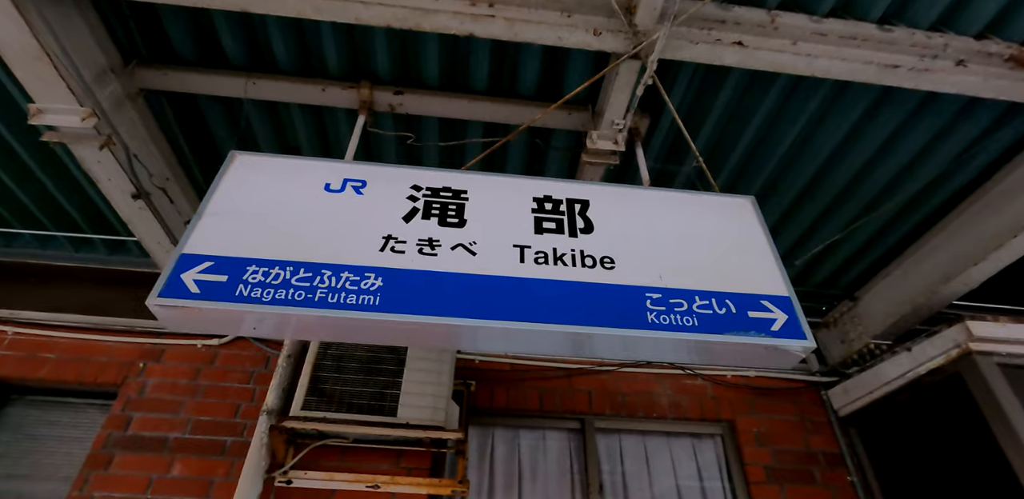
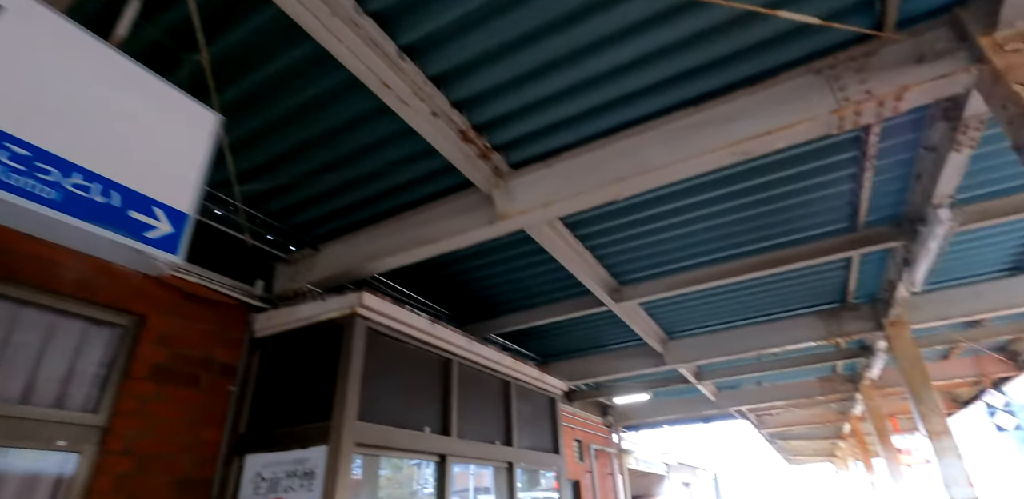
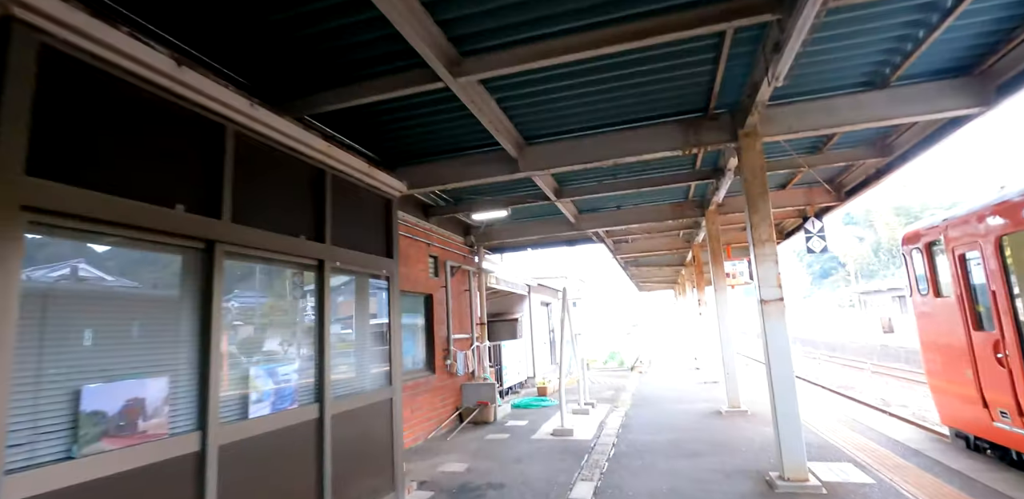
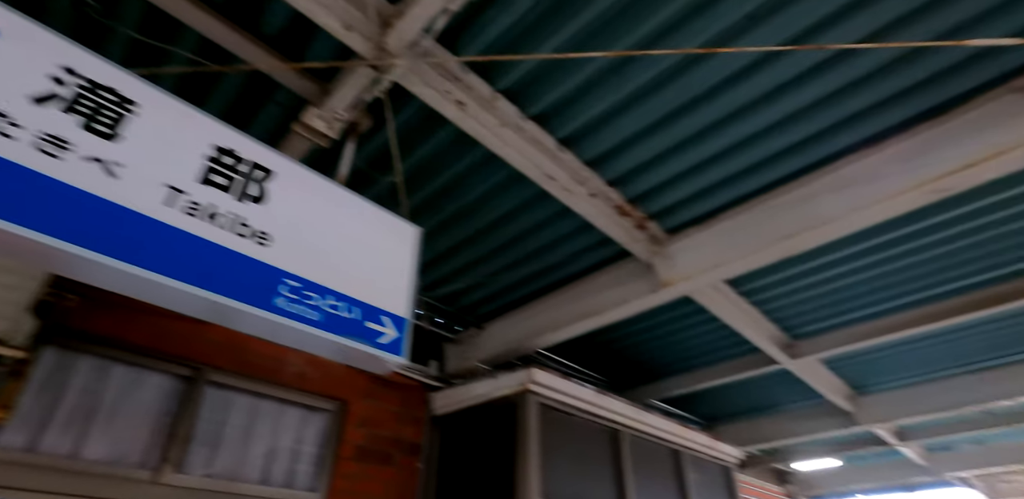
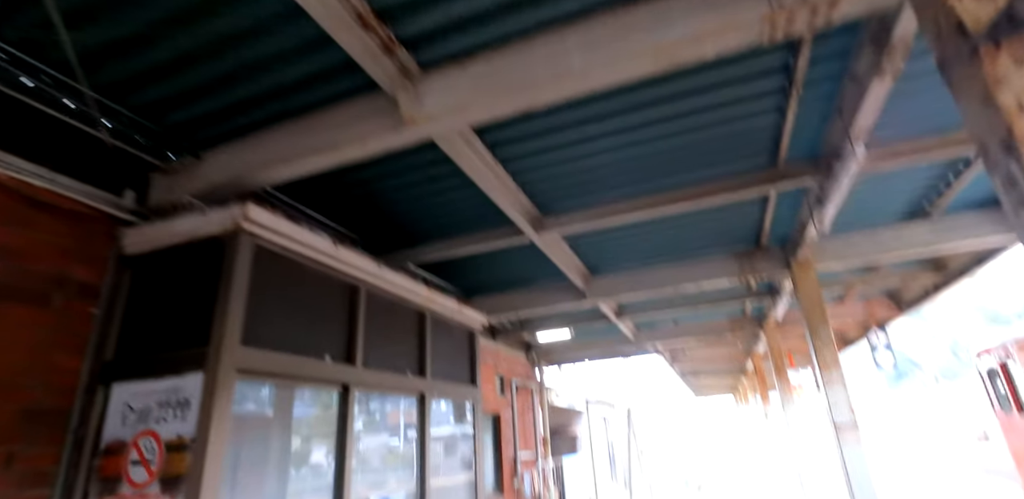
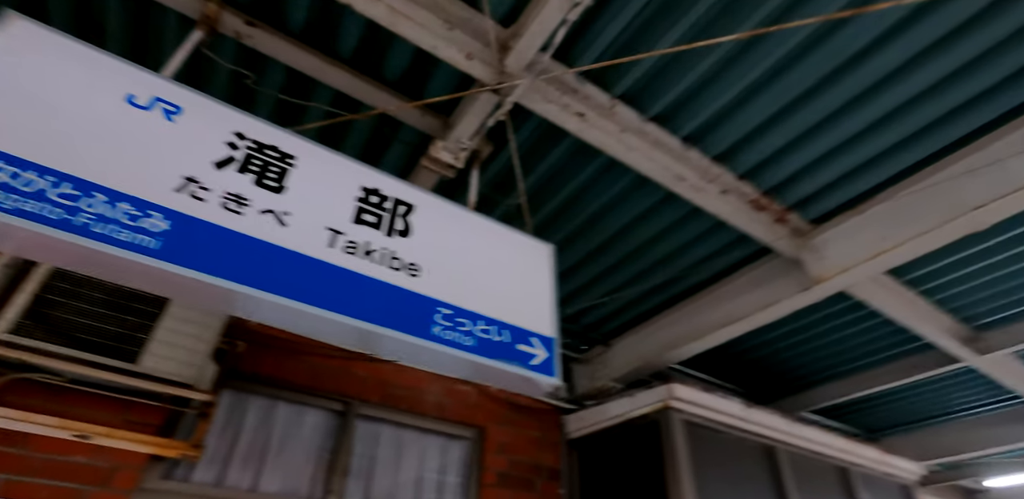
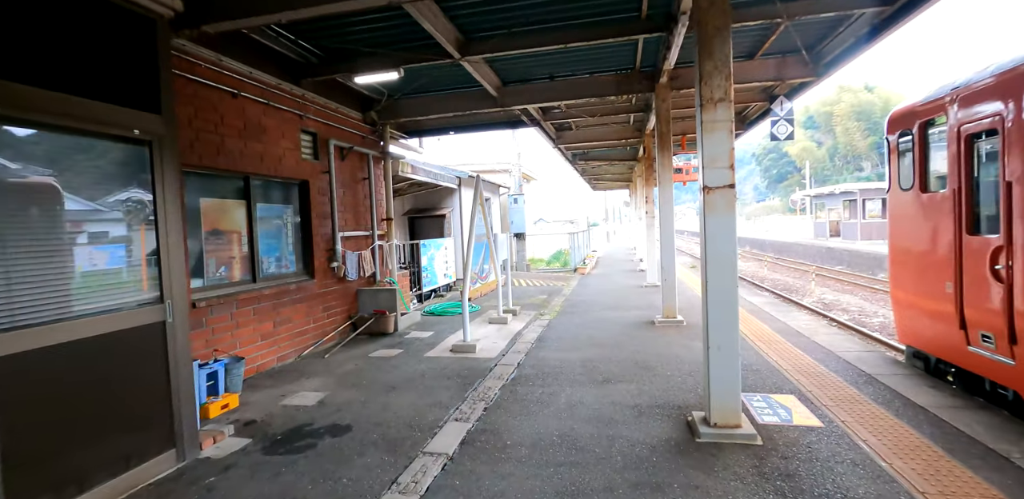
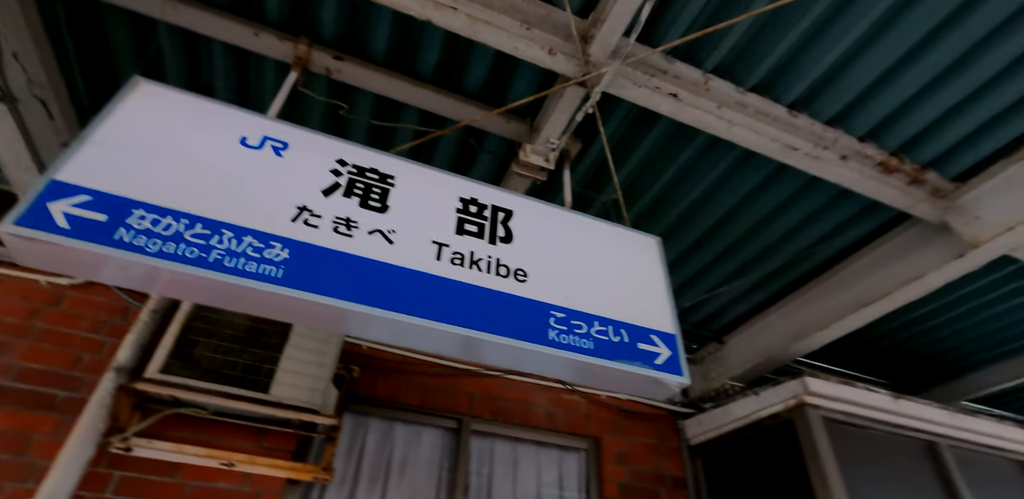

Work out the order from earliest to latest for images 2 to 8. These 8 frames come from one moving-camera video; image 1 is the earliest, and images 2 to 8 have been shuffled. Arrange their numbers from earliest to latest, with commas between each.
8, 6, 4, 2, 5, 3, 7
